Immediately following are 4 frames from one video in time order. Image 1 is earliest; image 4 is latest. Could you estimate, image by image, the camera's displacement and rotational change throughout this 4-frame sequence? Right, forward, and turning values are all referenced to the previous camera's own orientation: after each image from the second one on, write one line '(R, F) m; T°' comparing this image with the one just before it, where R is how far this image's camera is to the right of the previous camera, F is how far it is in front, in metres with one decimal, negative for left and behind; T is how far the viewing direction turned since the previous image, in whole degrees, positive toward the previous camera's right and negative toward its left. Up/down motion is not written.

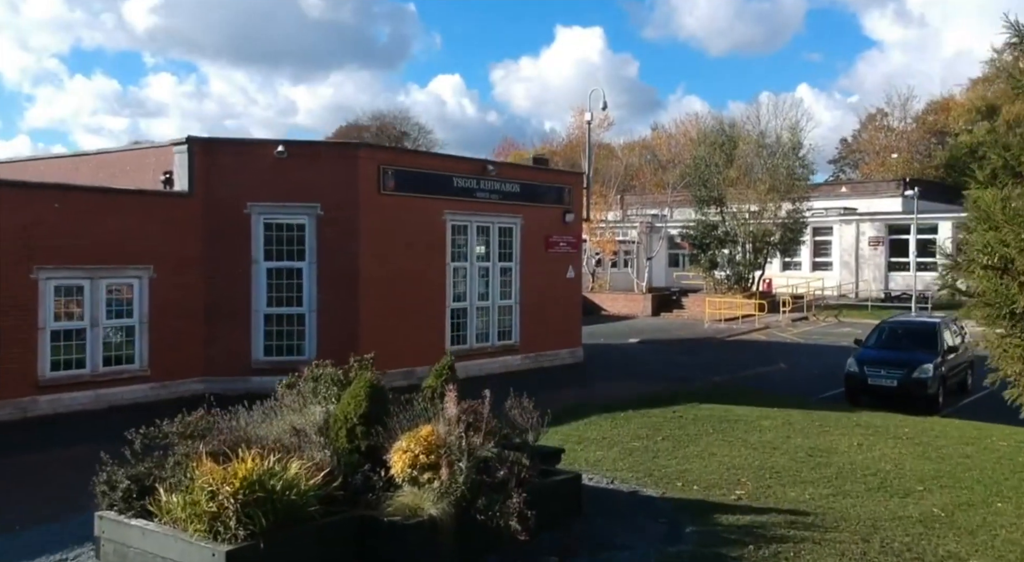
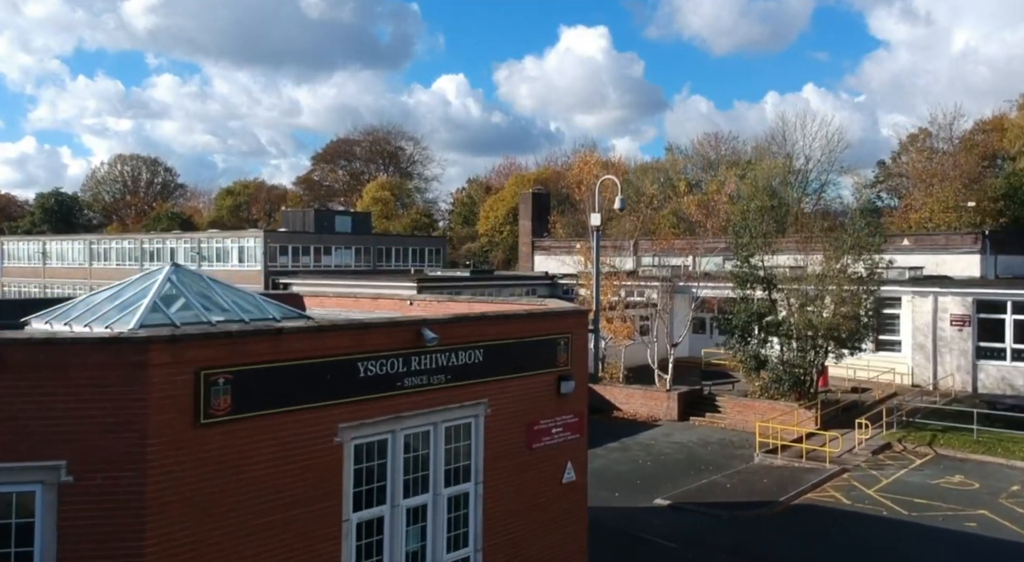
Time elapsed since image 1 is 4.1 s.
(+0.6, +8.5) m; 0°
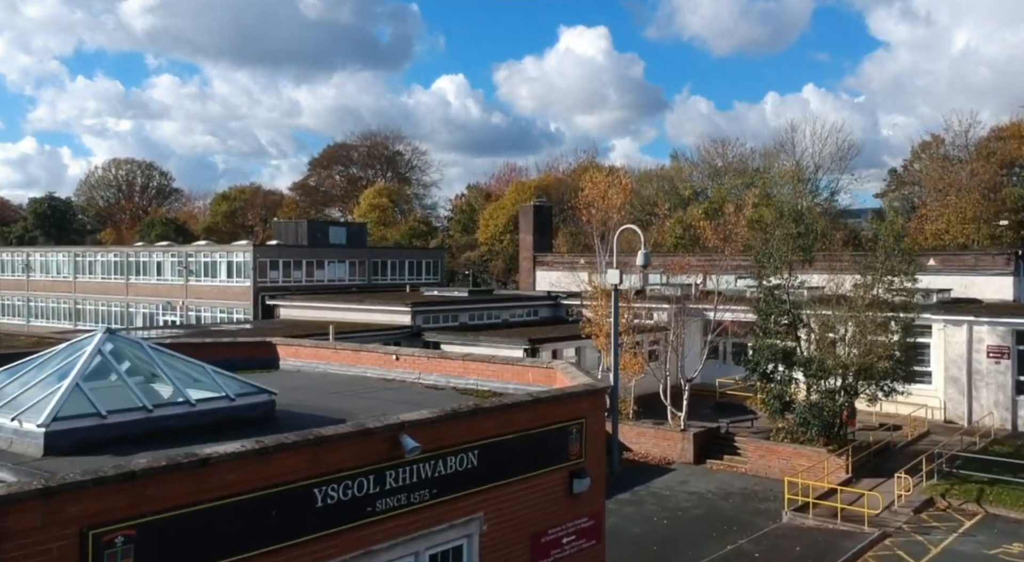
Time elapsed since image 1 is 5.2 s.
(0.0, +2.5) m; 0°
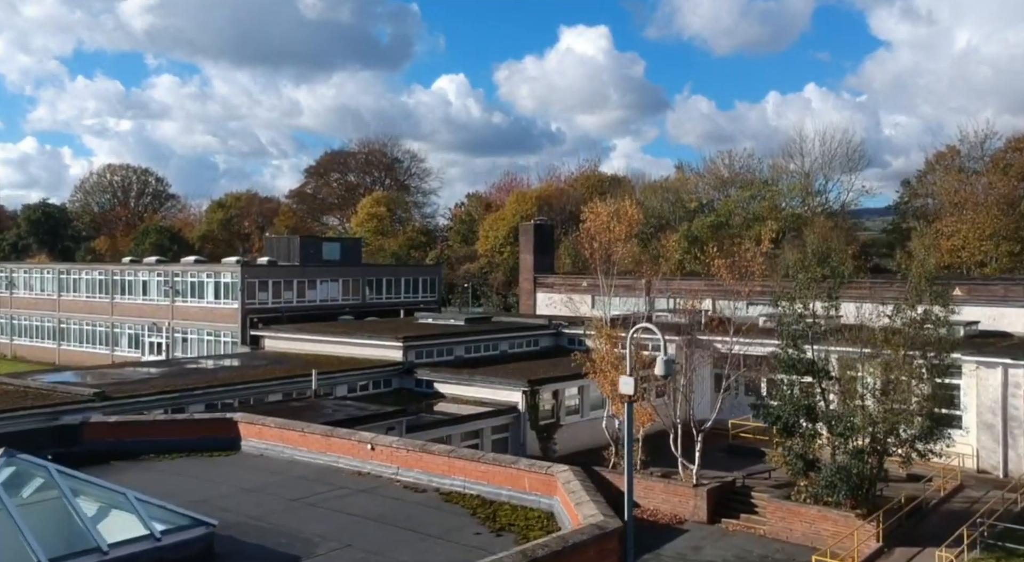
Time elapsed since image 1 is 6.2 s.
(+0.1, +2.3) m; 0°
